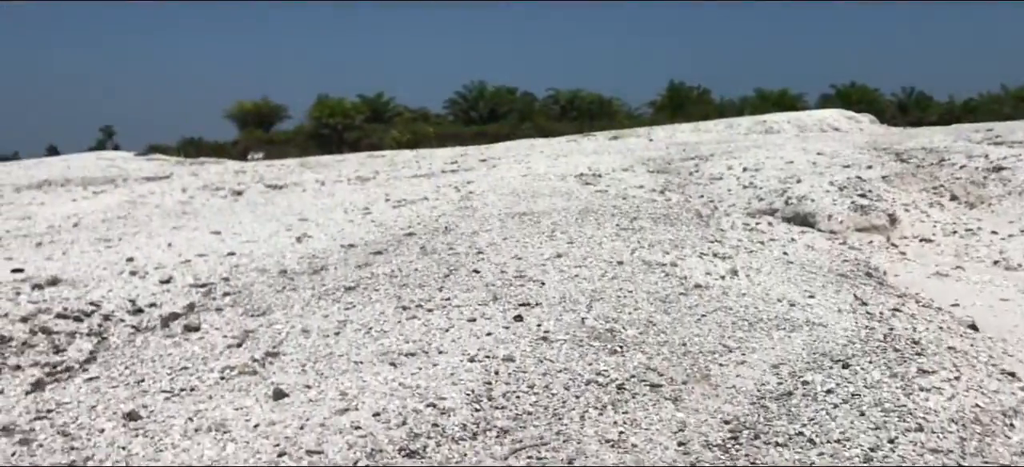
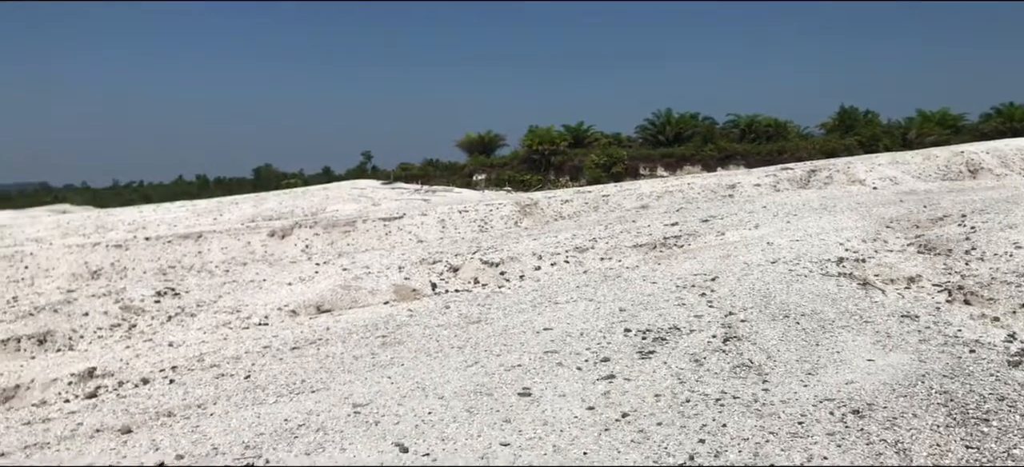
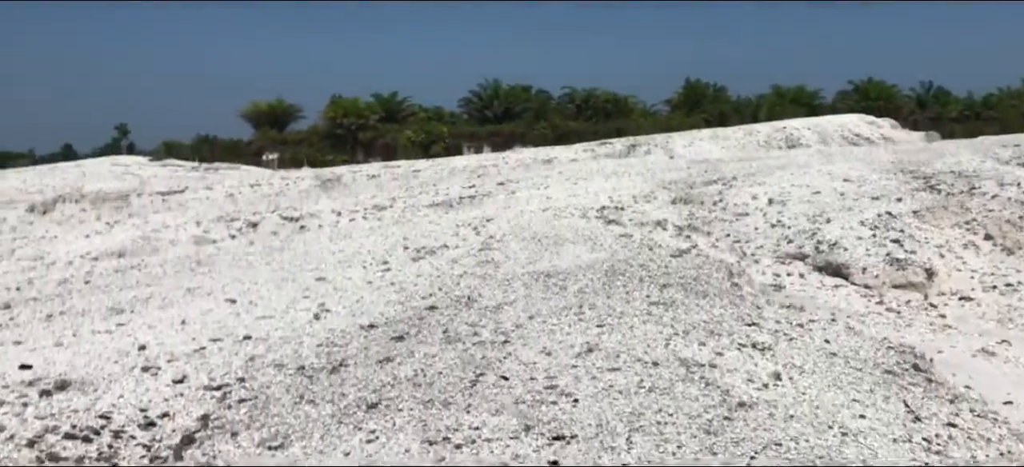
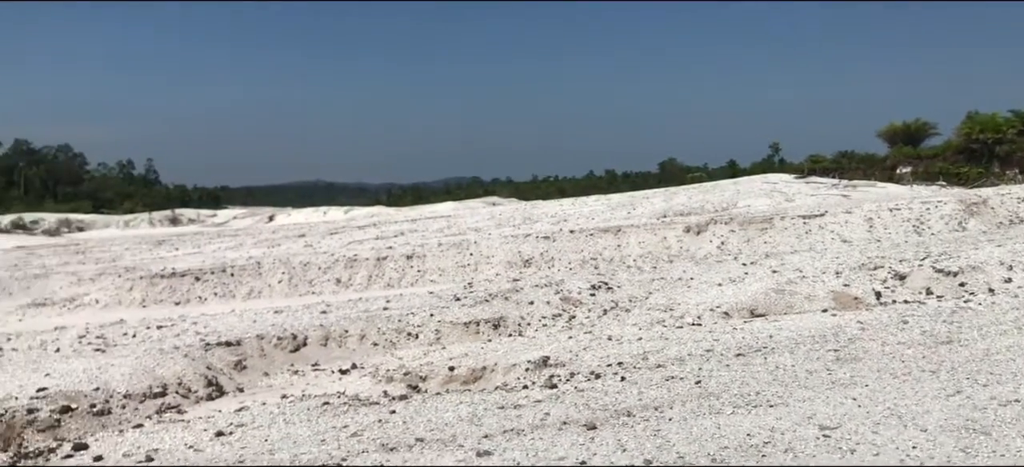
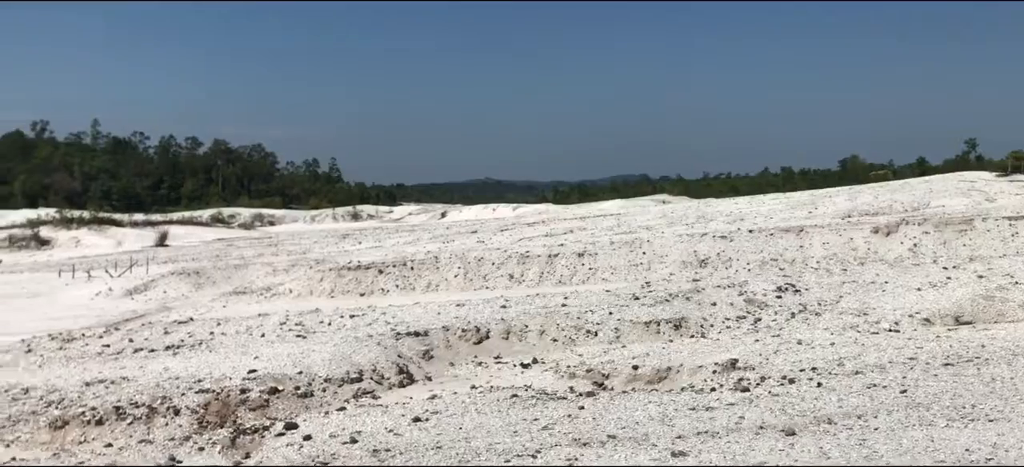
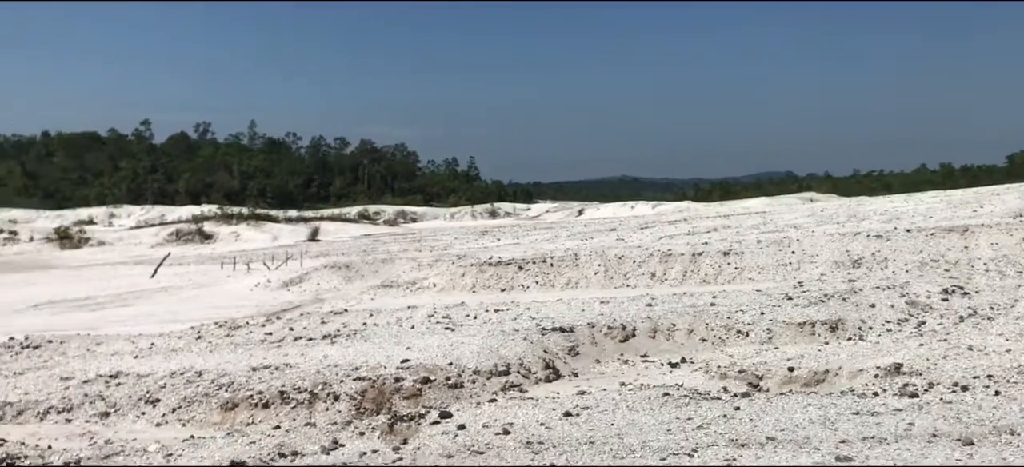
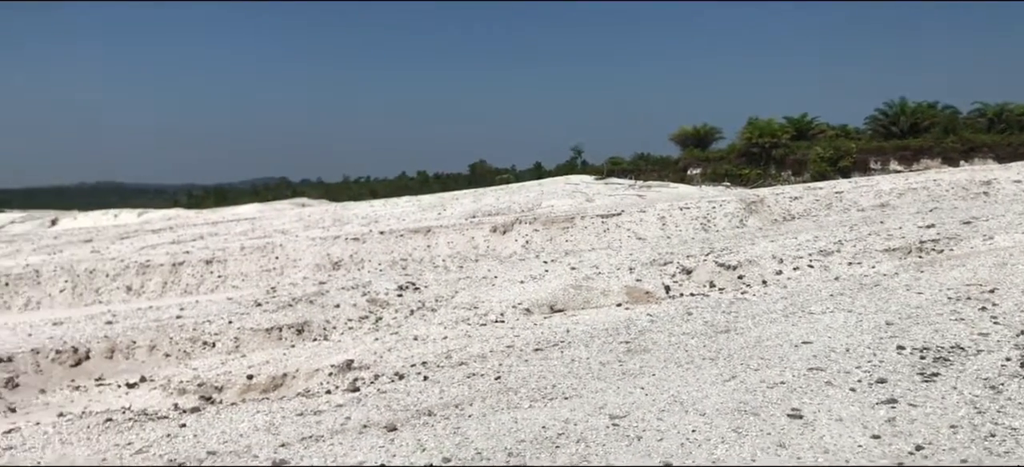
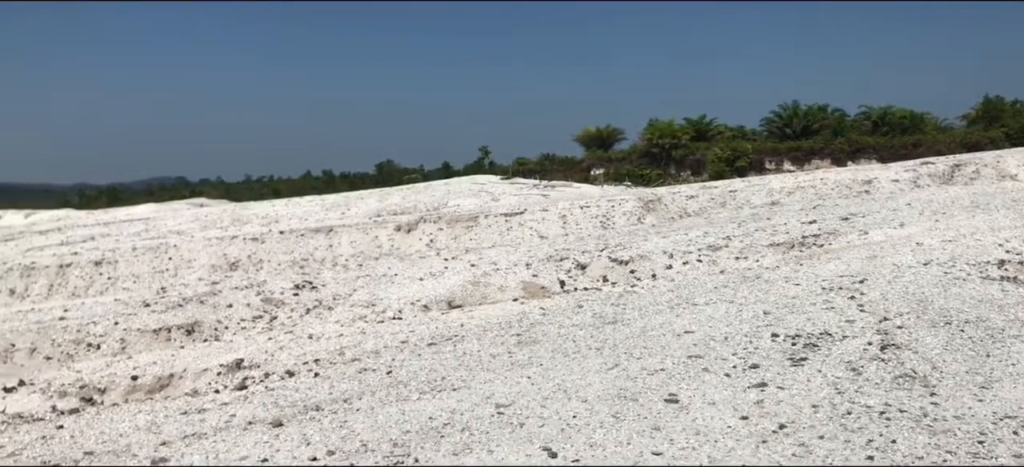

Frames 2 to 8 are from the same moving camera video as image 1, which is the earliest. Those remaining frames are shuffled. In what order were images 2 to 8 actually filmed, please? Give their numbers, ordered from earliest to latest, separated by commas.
3, 2, 8, 7, 4, 5, 6
